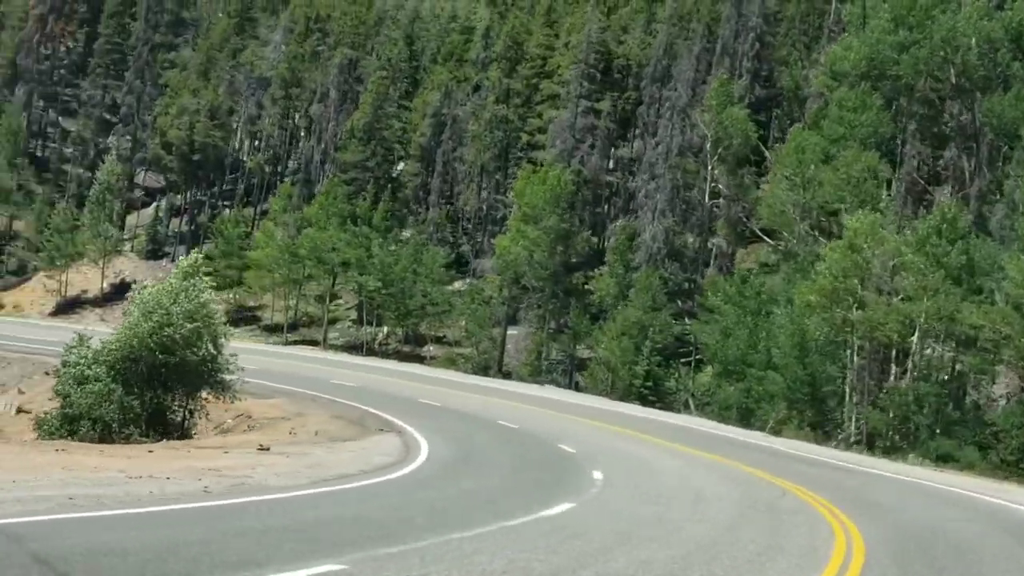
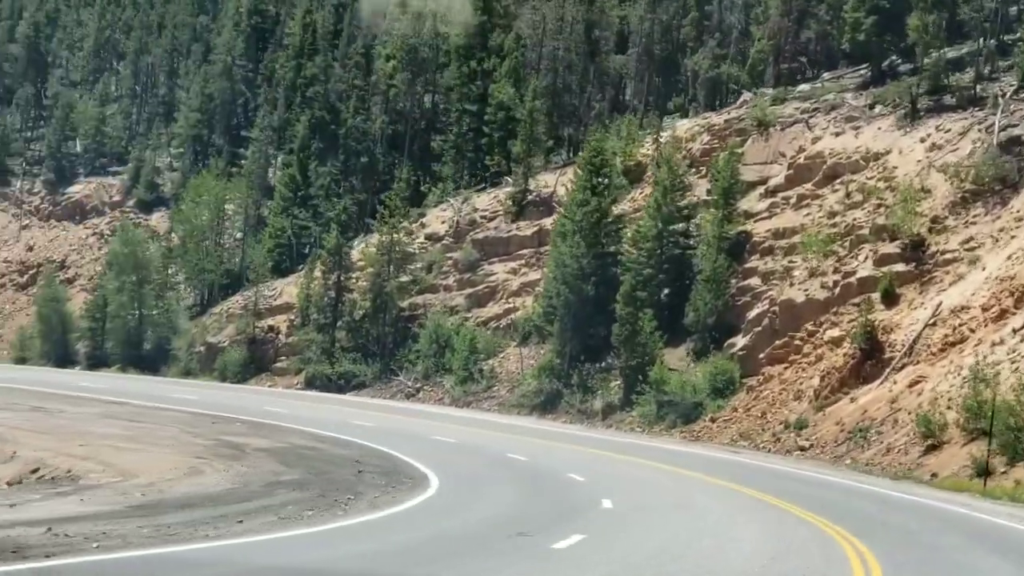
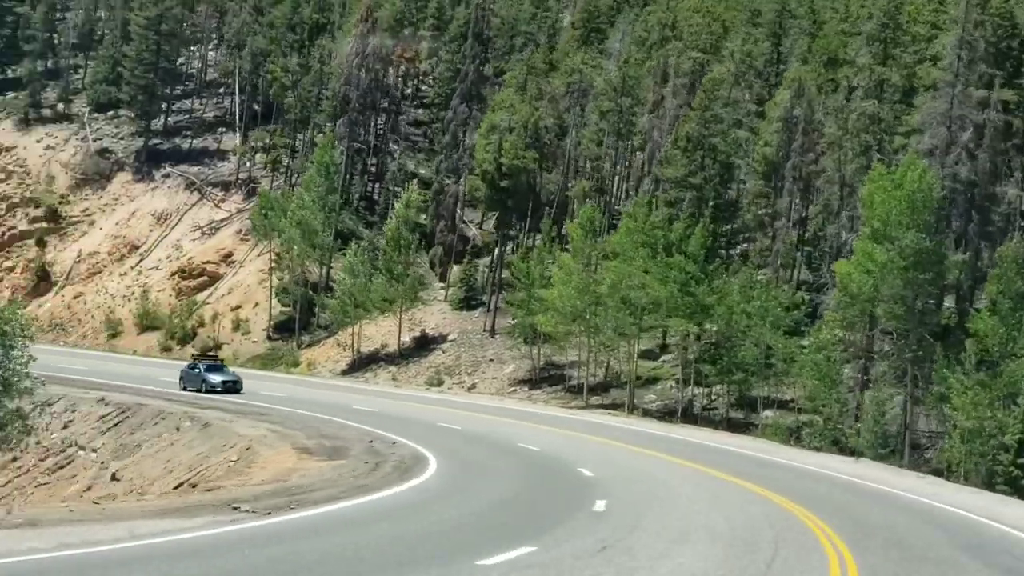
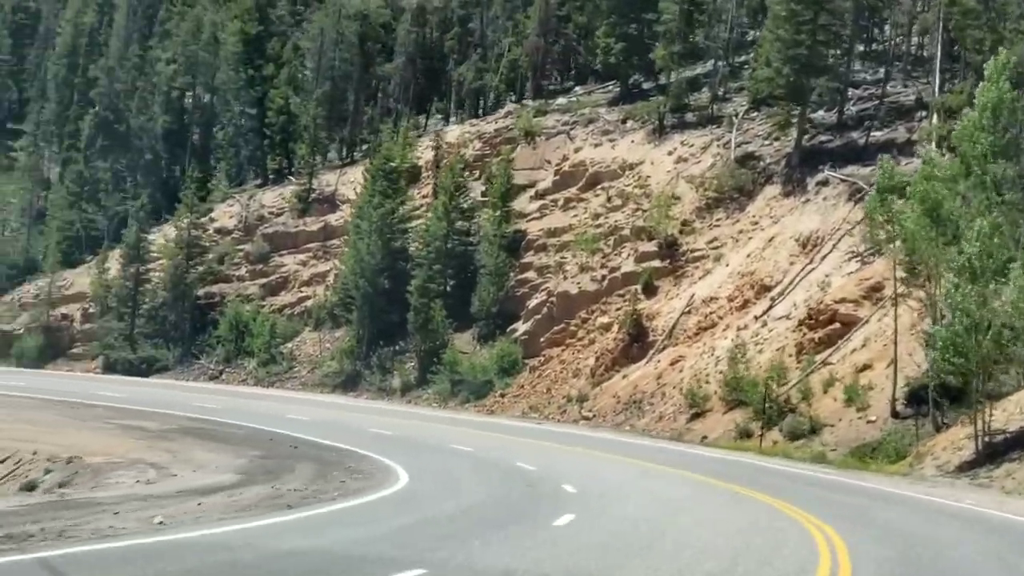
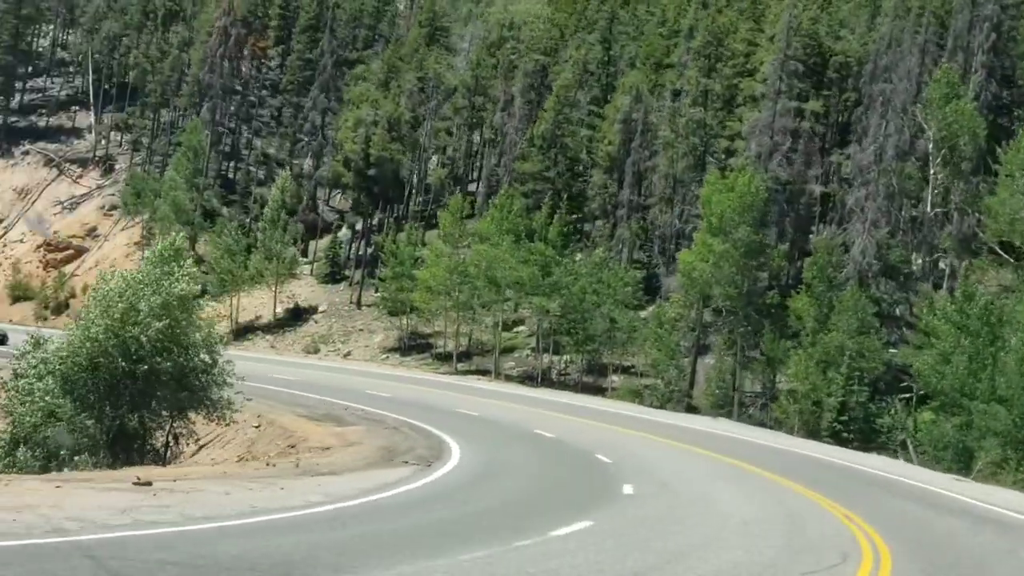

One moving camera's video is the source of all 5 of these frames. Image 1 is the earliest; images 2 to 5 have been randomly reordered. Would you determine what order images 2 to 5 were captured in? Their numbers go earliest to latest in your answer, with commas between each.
5, 3, 4, 2
